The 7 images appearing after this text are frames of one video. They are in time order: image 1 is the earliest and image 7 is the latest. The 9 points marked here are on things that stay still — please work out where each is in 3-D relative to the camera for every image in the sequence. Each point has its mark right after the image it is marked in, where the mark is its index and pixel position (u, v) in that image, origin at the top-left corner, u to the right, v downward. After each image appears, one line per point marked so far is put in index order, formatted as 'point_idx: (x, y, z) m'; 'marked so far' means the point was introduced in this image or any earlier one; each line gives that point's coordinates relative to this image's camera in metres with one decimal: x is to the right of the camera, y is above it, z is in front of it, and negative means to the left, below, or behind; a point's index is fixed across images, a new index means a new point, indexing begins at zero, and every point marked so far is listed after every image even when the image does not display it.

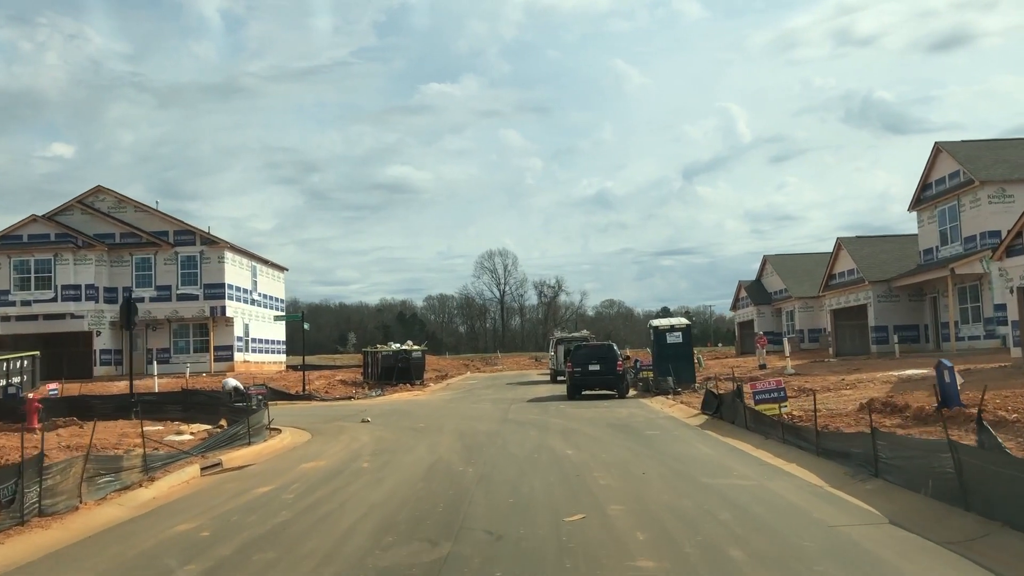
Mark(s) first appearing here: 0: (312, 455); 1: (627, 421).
0: (-2.9, -2.4, +14.2) m
1: (+2.1, -2.5, +18.0) m
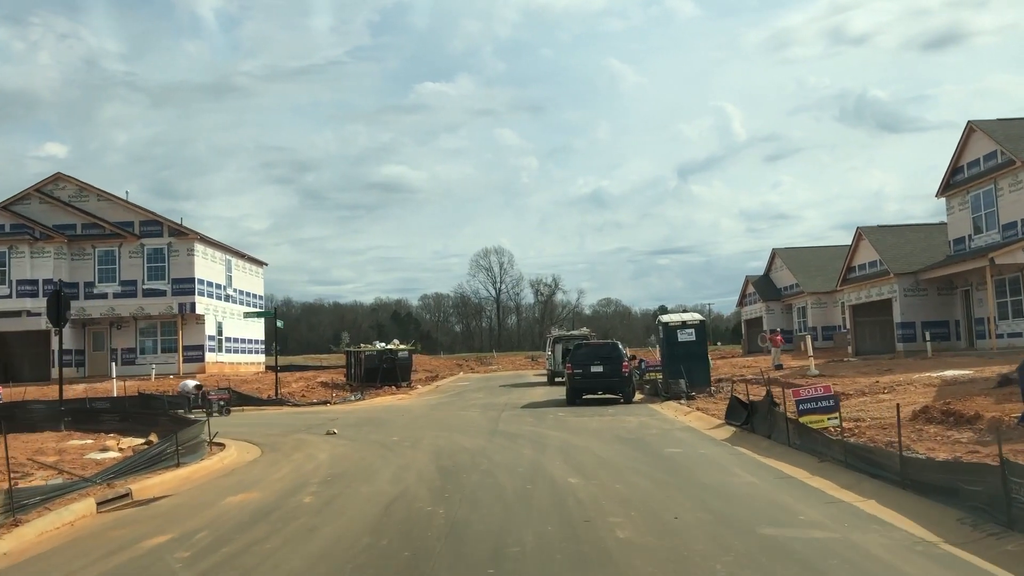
0: (-3.1, -2.3, +11.4) m
1: (+1.9, -2.3, +15.2) m
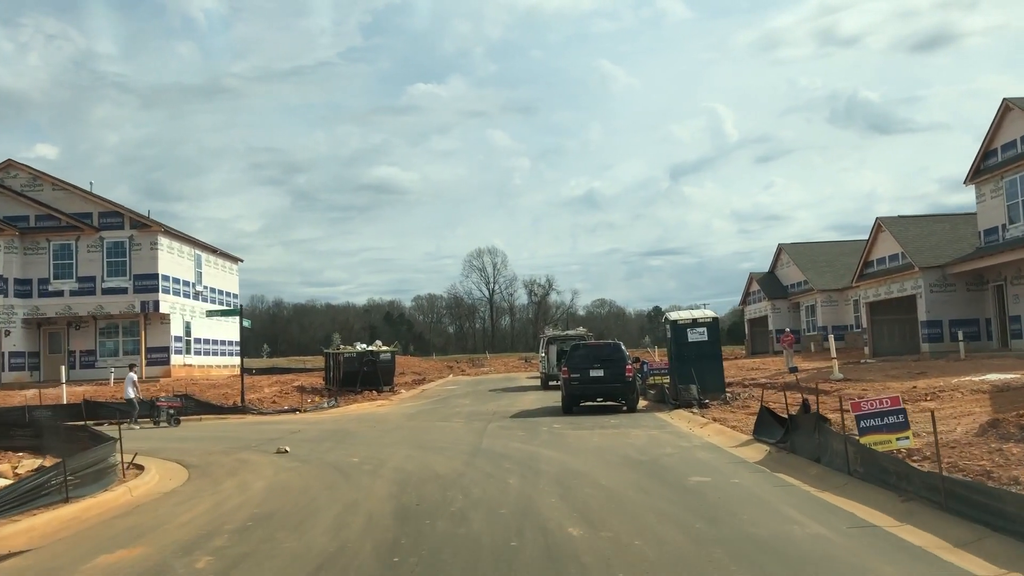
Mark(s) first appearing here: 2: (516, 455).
0: (-3.2, -2.1, +8.7) m
1: (+1.8, -2.1, +12.5) m
2: (0.0, -2.1, +12.3) m
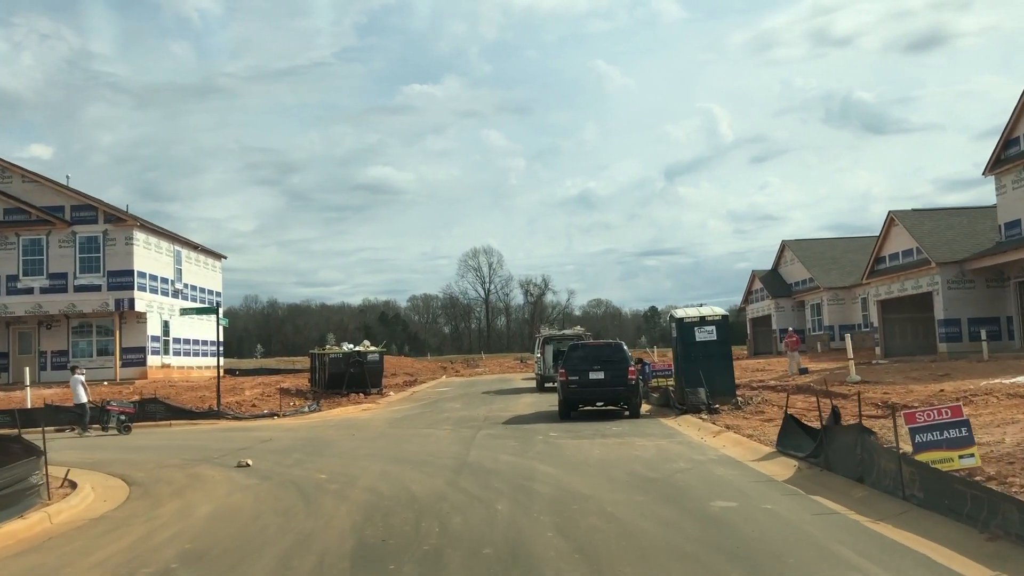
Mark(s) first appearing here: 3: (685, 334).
0: (-3.3, -2.0, +7.1) m
1: (+1.6, -2.0, +10.9) m
2: (-0.1, -2.0, +10.7) m
3: (+3.3, -0.9, +18.7) m
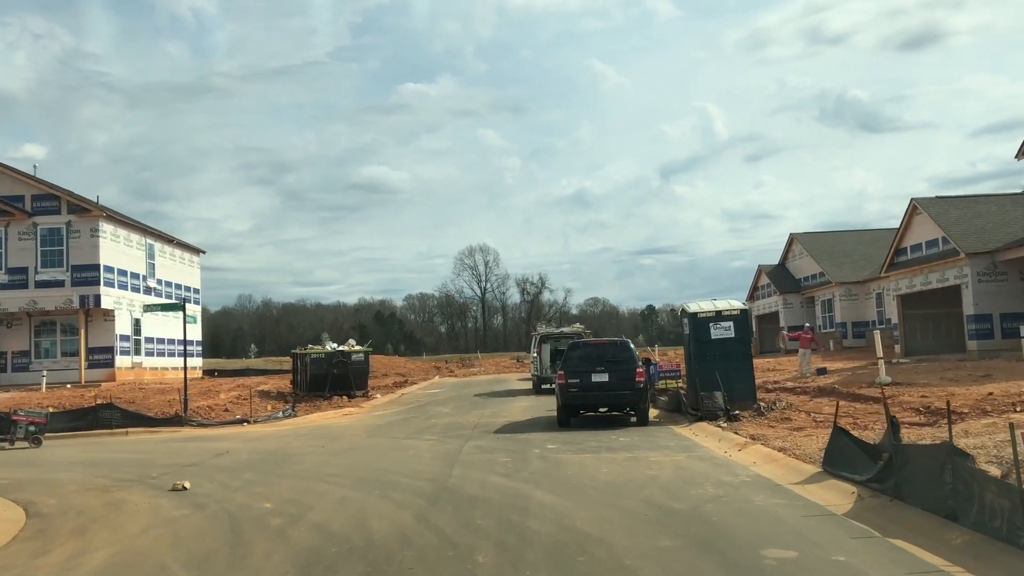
0: (-3.4, -1.9, +4.9) m
1: (+1.6, -1.9, +8.8) m
2: (-0.2, -1.9, +8.6) m
3: (+3.2, -0.7, +16.6) m
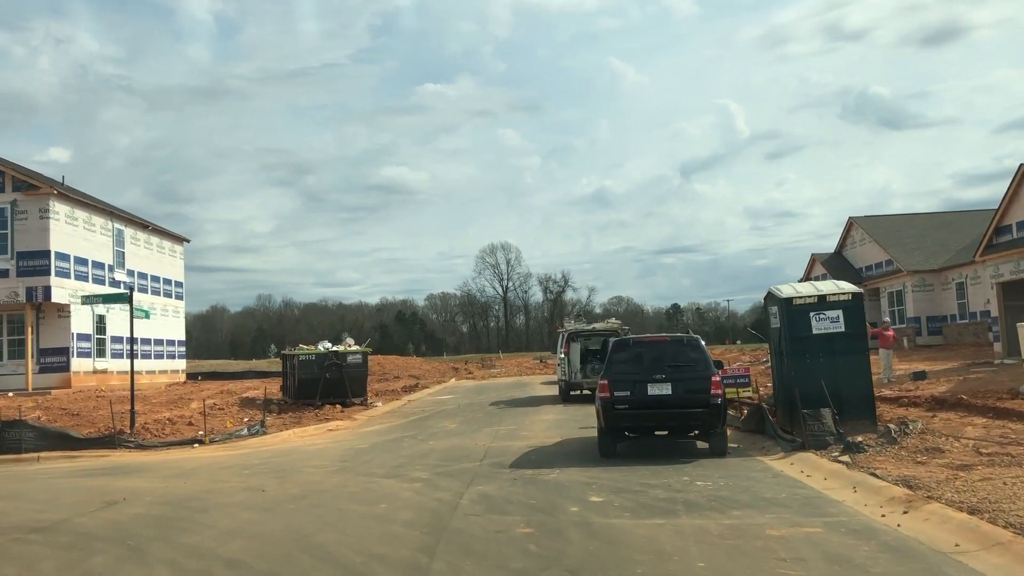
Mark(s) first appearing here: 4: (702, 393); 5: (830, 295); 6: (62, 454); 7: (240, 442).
0: (-3.4, -1.6, +0.4) m
1: (+1.7, -1.6, +4.2) m
2: (0.0, -1.6, +4.0) m
3: (+3.5, -0.4, +11.9) m
4: (+2.2, -1.2, +11.3) m
5: (+3.9, -0.1, +11.9) m
6: (-7.3, -2.6, +15.9) m
7: (-4.7, -2.7, +16.9) m
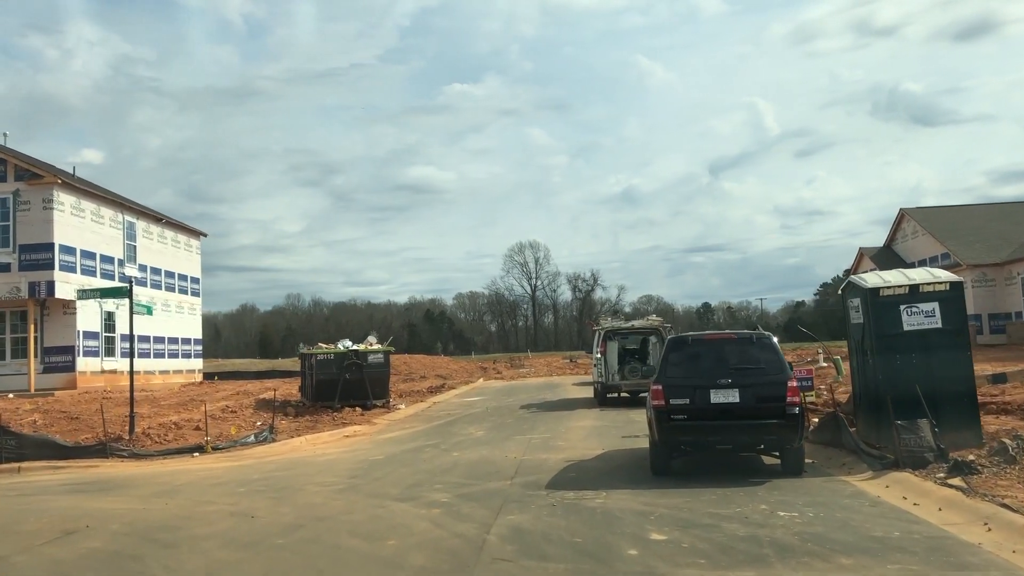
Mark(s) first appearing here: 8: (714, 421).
0: (-3.3, -1.5, -1.2) m
1: (+1.8, -1.5, +2.4) m
2: (+0.1, -1.5, +2.2) m
3: (+3.8, -0.3, +10.1) m
4: (+2.6, -1.1, +9.5) m
5: (+4.3, 0.0, +10.1) m
6: (-6.9, -2.5, +14.4) m
7: (-4.2, -2.5, +15.3) m
8: (+2.0, -1.3, +9.5) m
